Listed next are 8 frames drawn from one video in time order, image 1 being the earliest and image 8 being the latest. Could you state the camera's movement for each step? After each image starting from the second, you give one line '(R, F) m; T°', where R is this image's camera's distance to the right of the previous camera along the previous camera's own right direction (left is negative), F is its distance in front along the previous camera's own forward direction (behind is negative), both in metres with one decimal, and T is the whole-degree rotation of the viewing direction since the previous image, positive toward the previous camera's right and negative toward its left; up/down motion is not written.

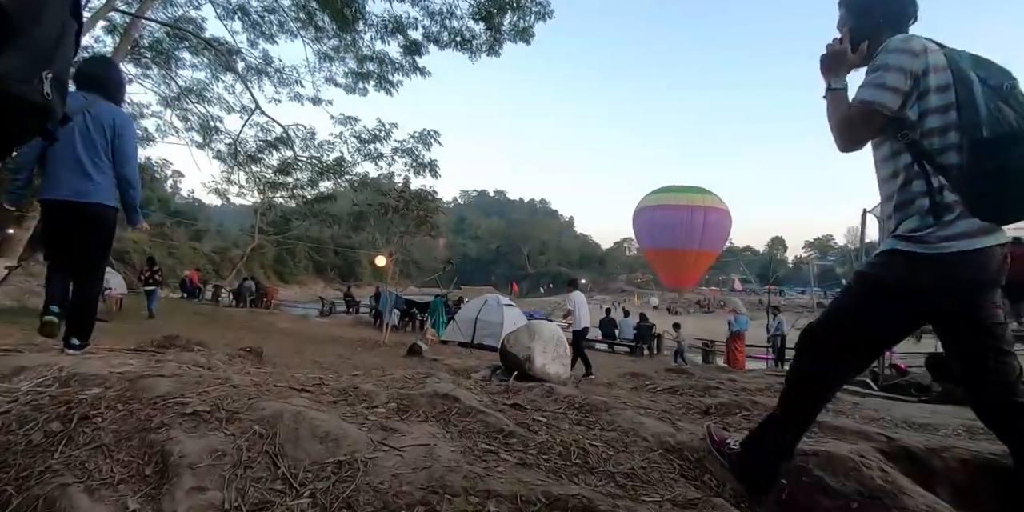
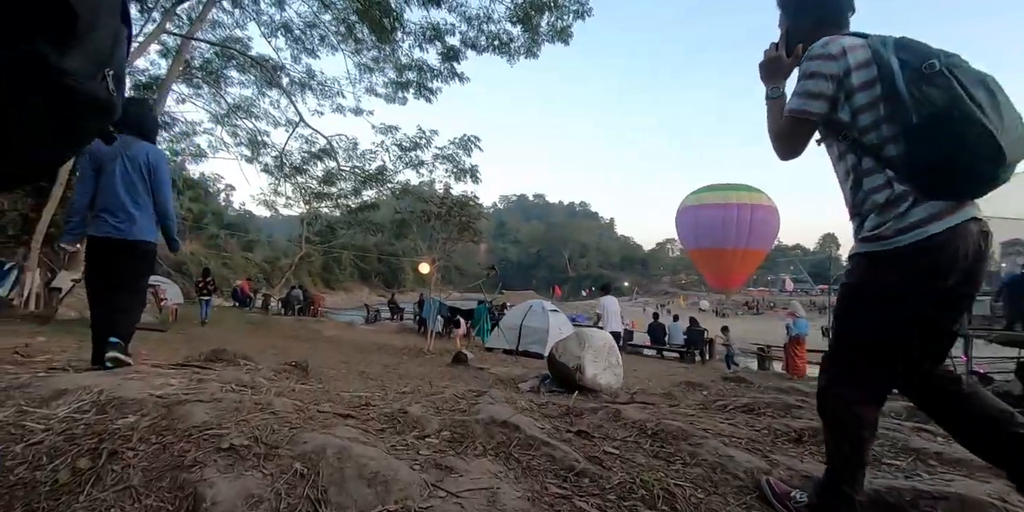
(-0.1, +0.2) m; -4°
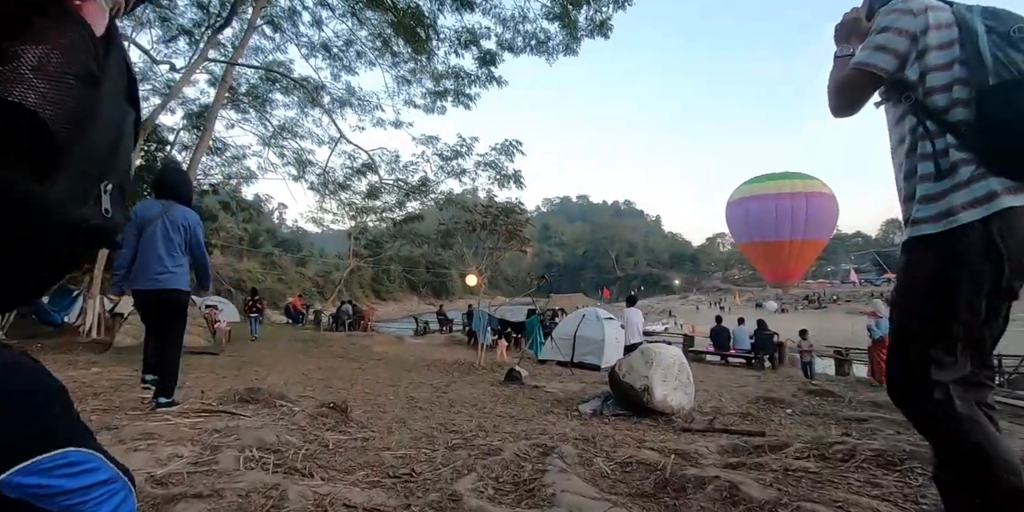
(-0.1, +0.5) m; -5°
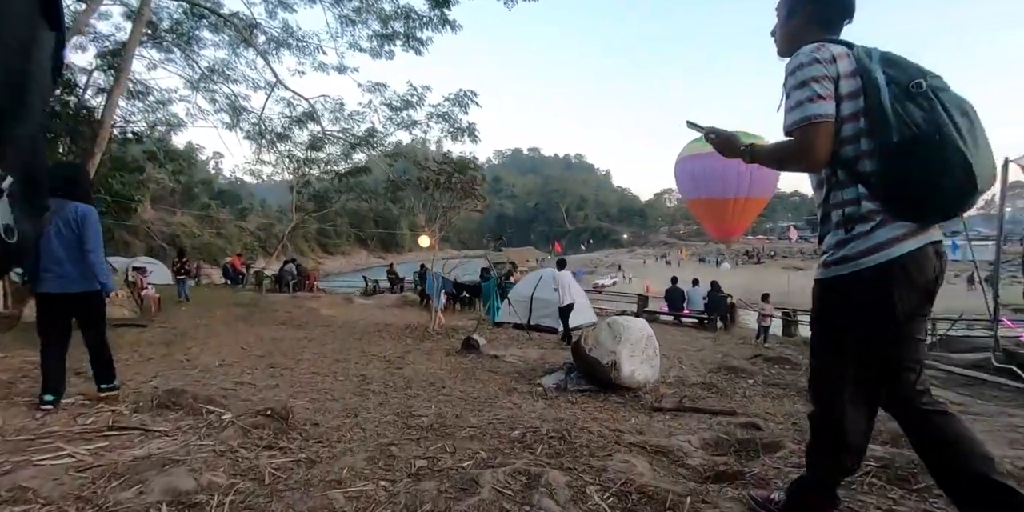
(-0.1, +0.4) m; +5°
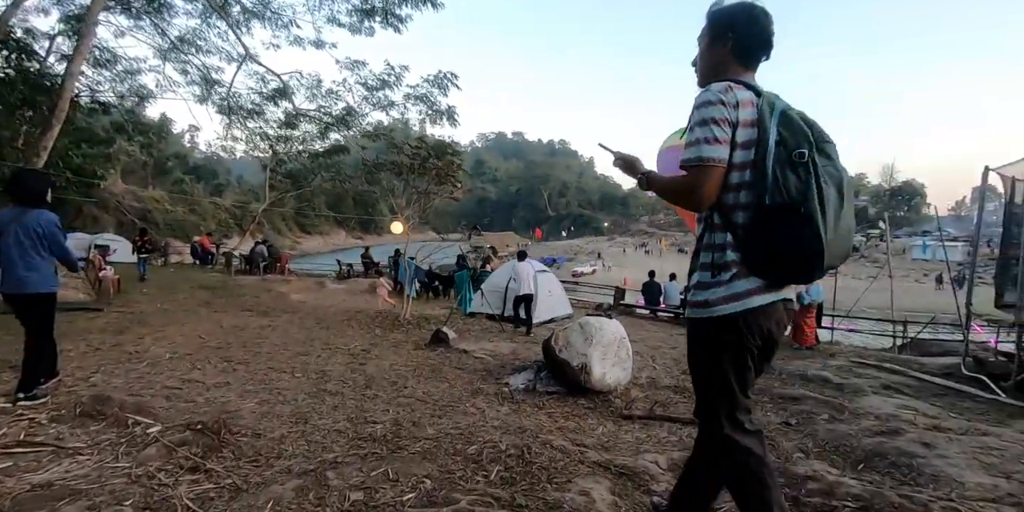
(+0.1, +0.2) m; +2°
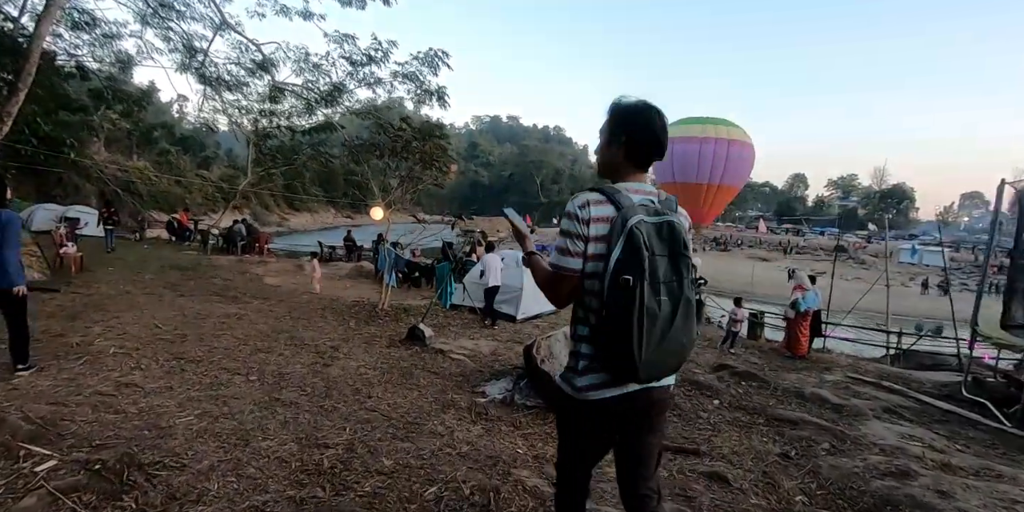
(+0.1, +0.4) m; +1°
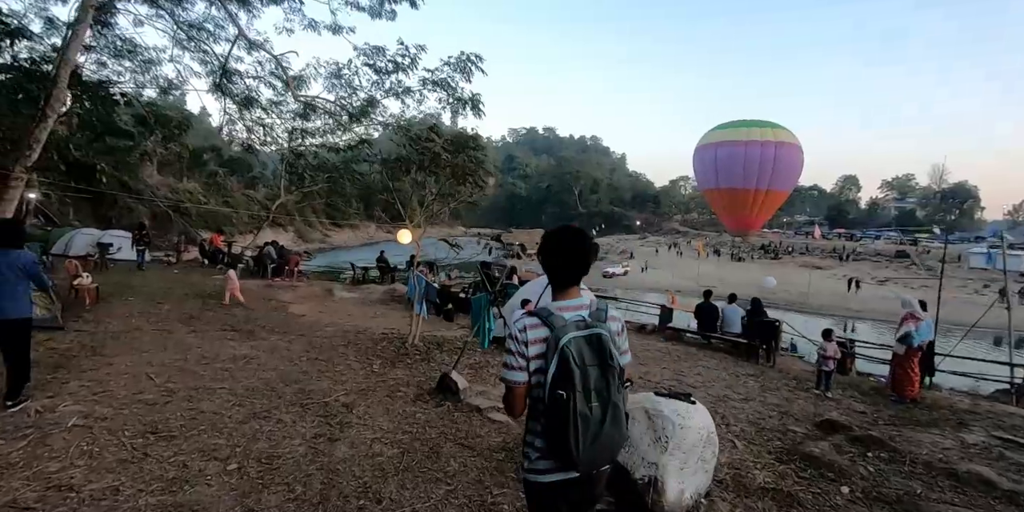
(-0.1, +1.1) m; -4°
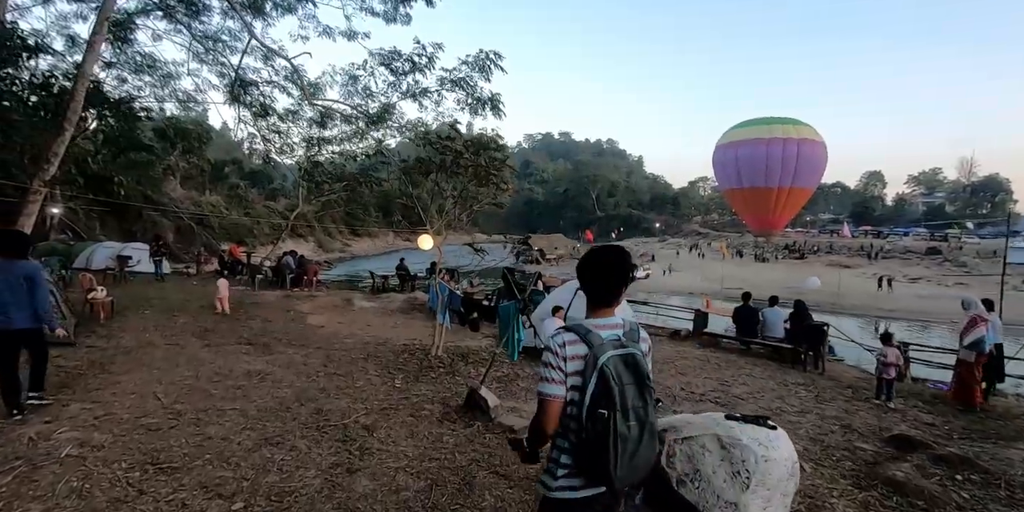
(-0.1, +0.5) m; -2°
